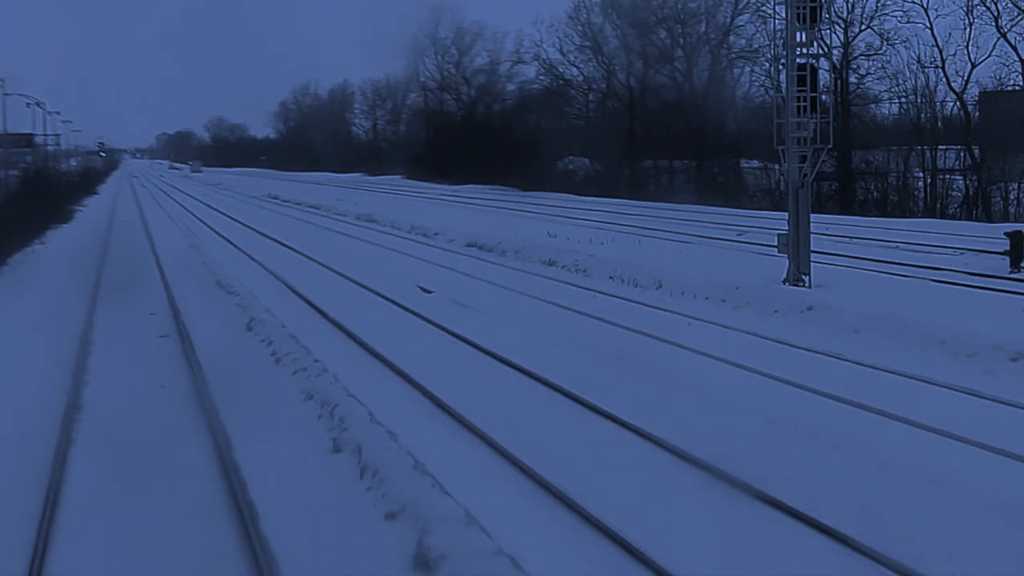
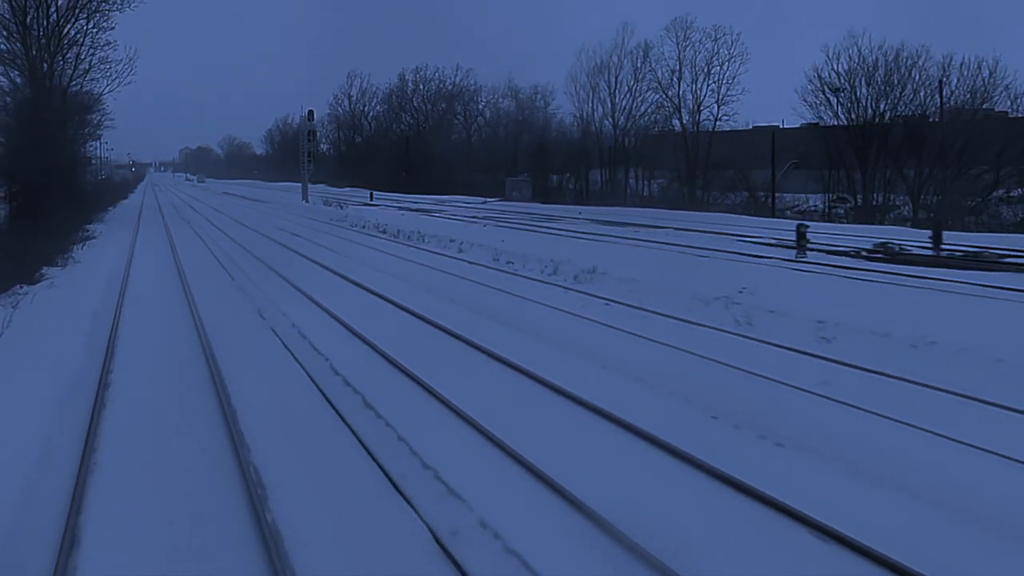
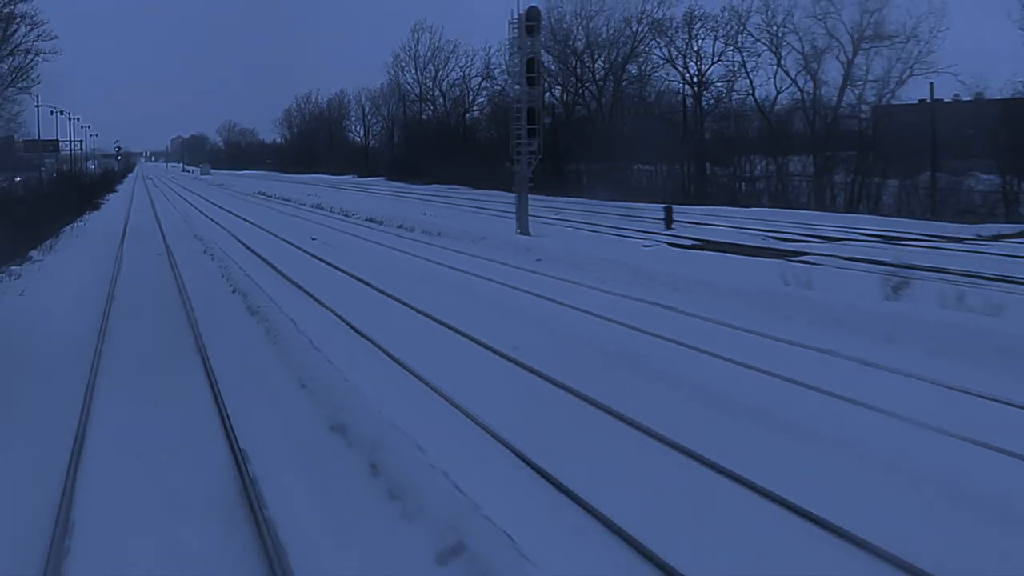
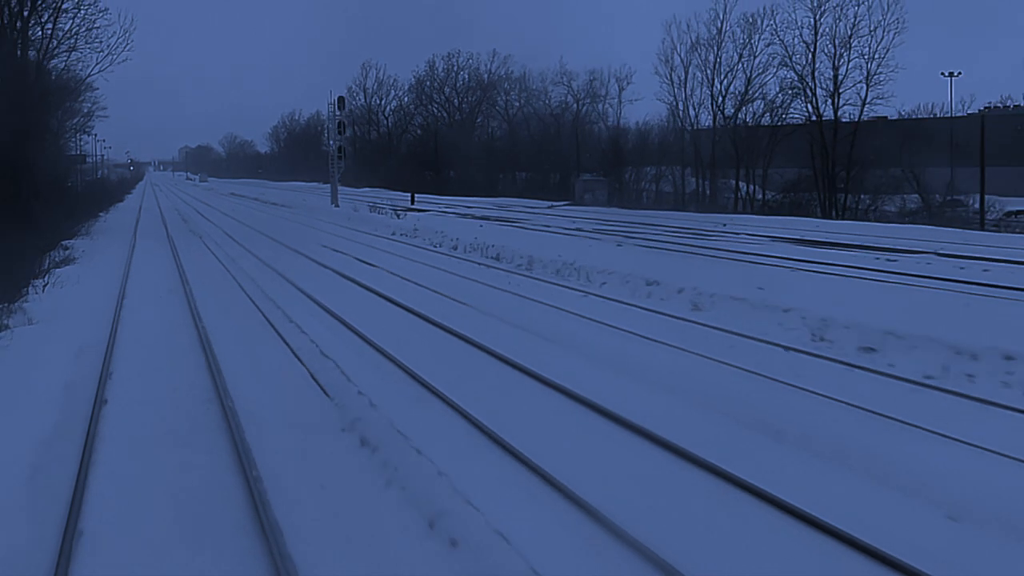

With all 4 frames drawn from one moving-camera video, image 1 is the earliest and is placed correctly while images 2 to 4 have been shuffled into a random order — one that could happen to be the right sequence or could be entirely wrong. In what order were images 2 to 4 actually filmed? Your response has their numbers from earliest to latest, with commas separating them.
3, 4, 2
